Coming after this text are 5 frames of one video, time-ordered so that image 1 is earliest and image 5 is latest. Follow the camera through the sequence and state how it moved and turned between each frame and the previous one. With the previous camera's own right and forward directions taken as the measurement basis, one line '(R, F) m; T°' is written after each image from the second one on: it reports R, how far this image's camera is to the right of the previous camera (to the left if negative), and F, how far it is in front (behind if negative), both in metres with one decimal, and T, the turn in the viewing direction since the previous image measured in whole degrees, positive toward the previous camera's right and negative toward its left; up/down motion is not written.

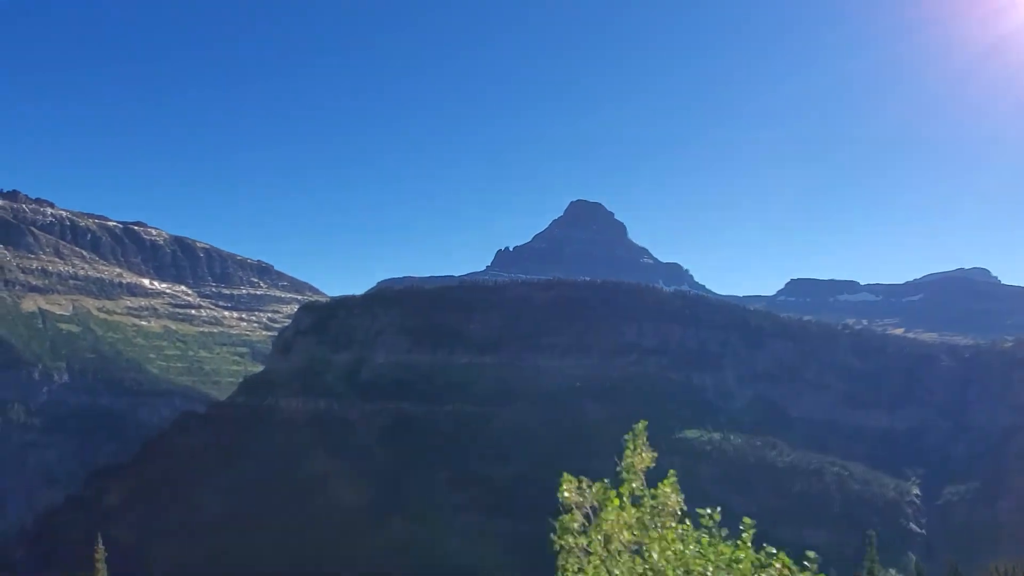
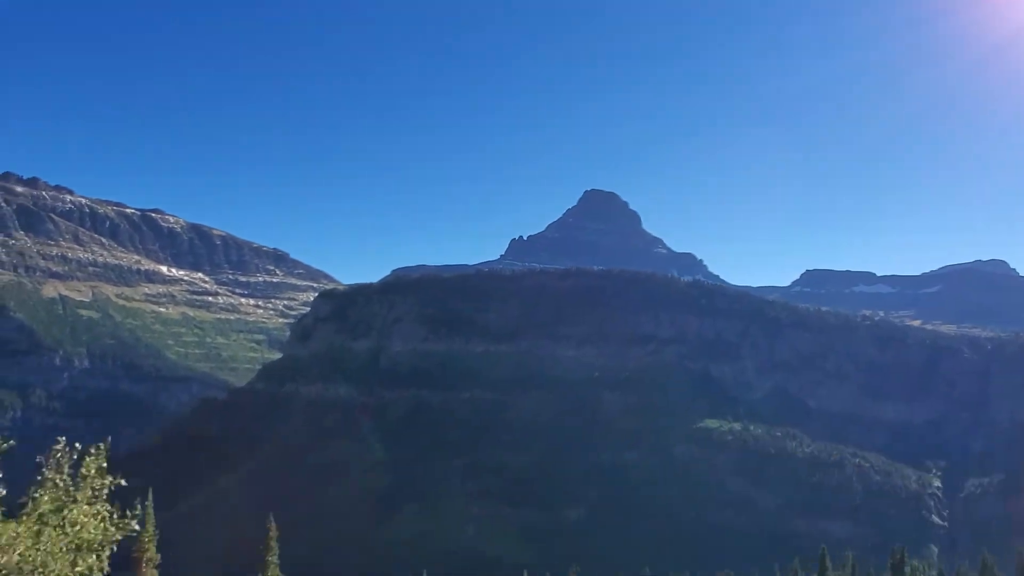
(-1.1, +1.1) m; -1°
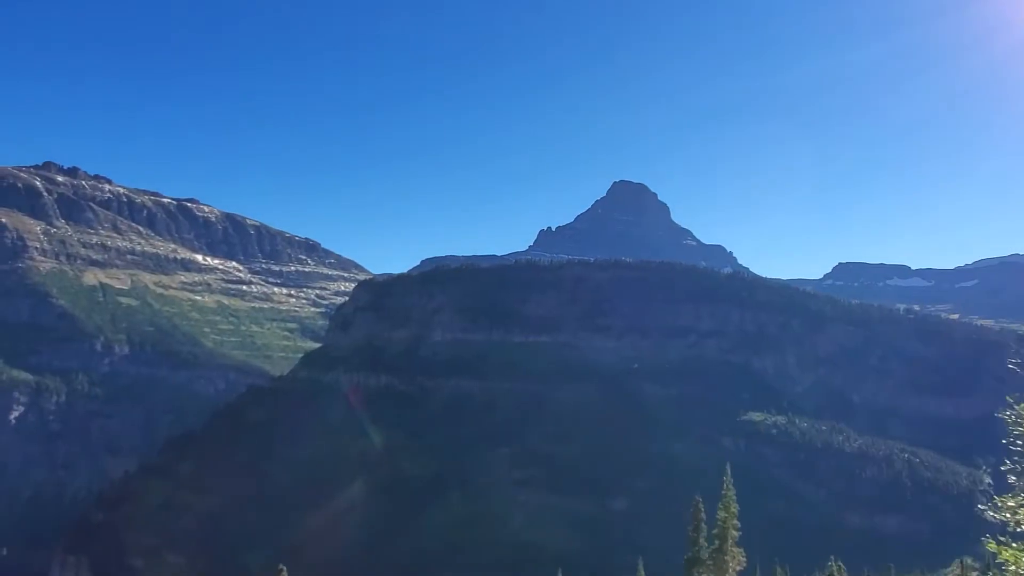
(+4.8, -2.4) m; -2°
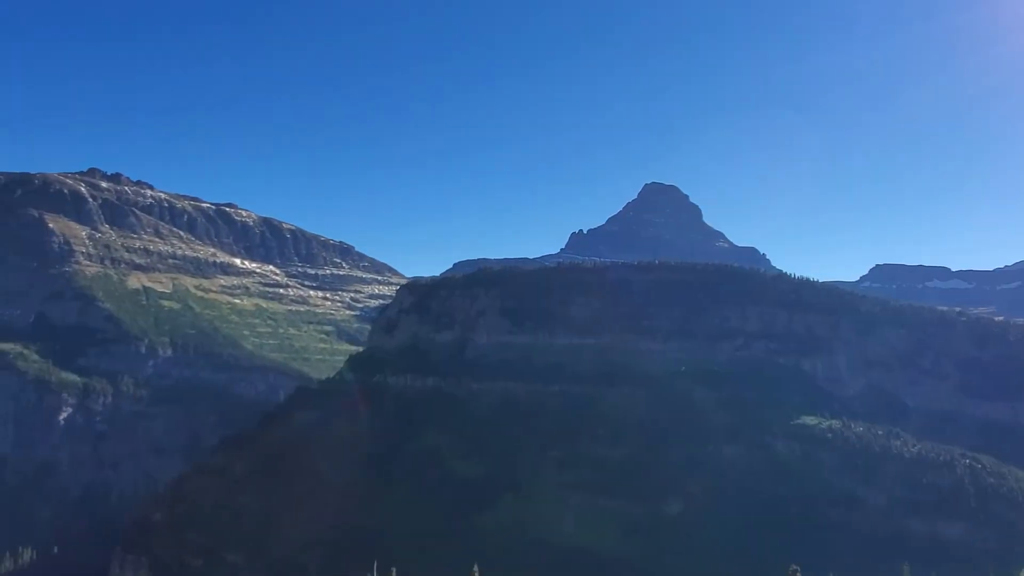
(+4.6, +3.1) m; -2°
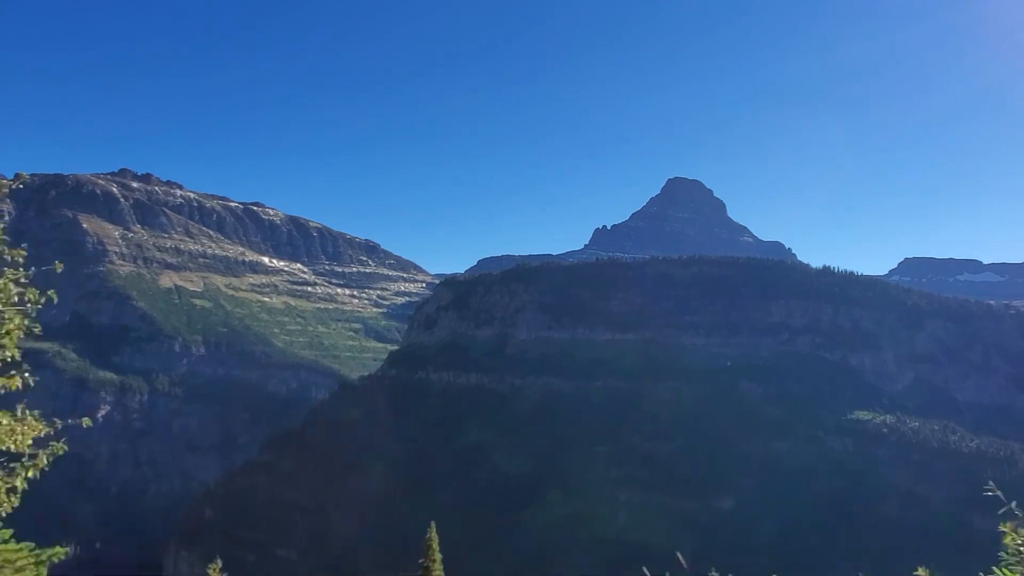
(+1.5, -0.9) m; -2°
